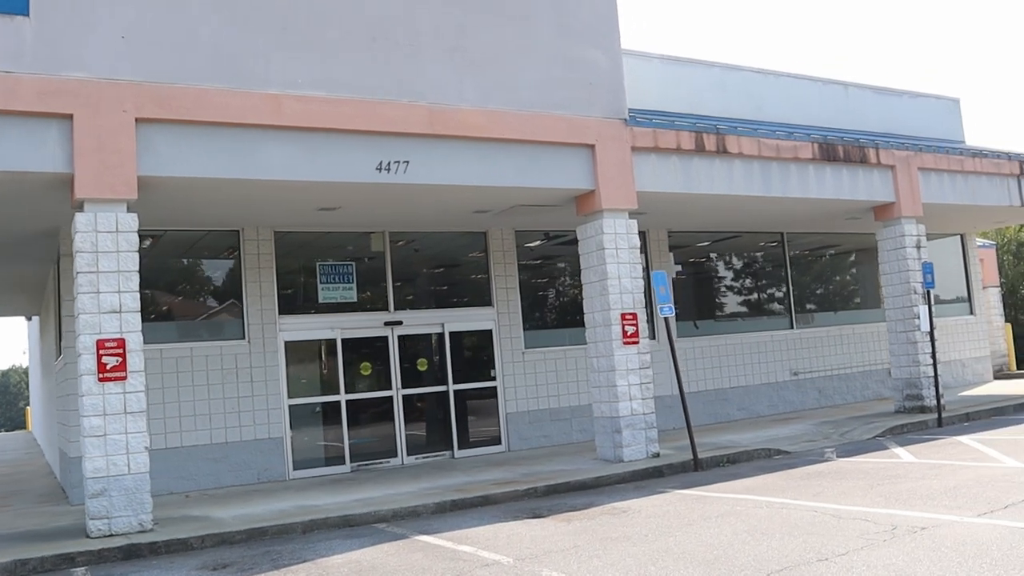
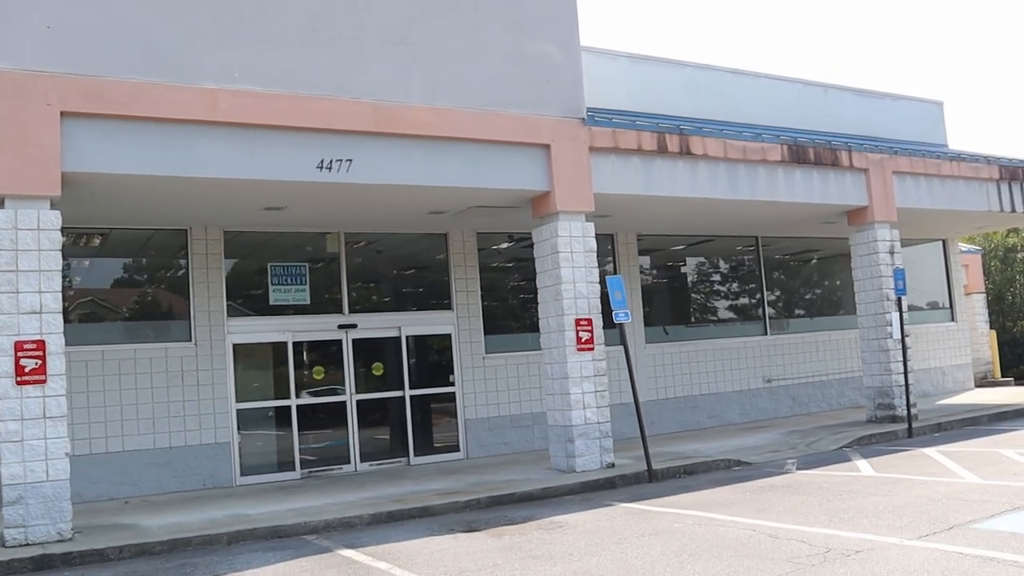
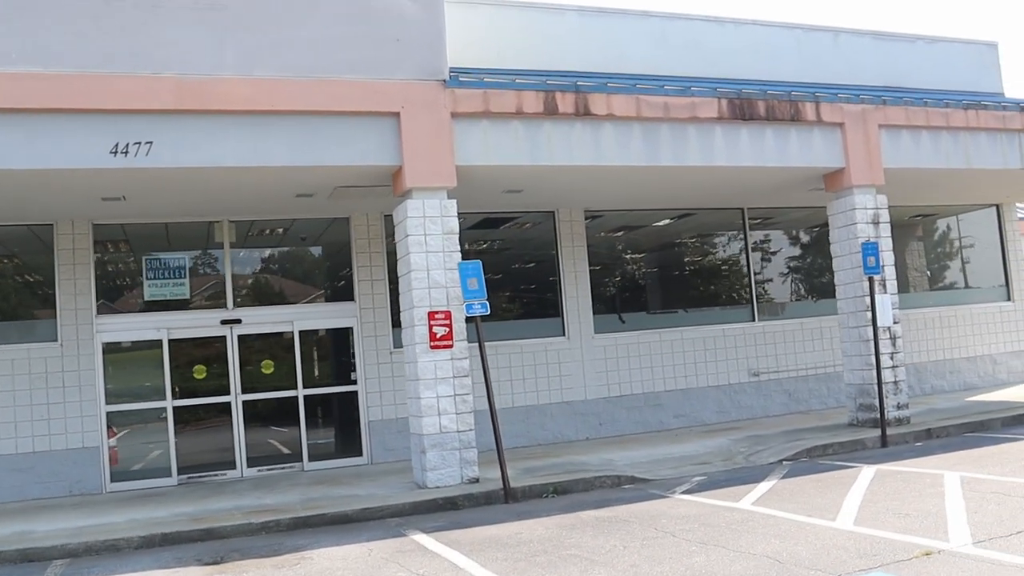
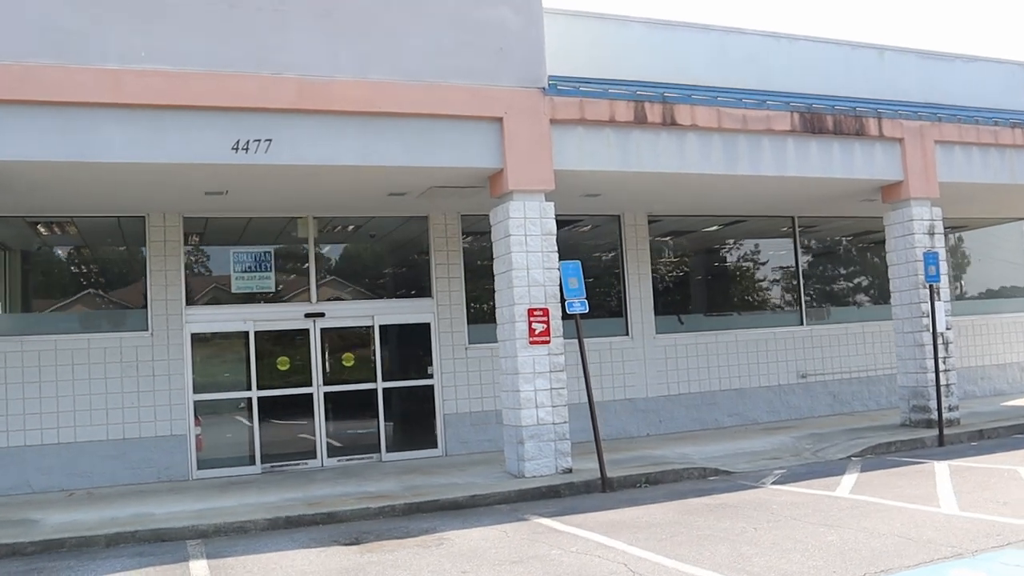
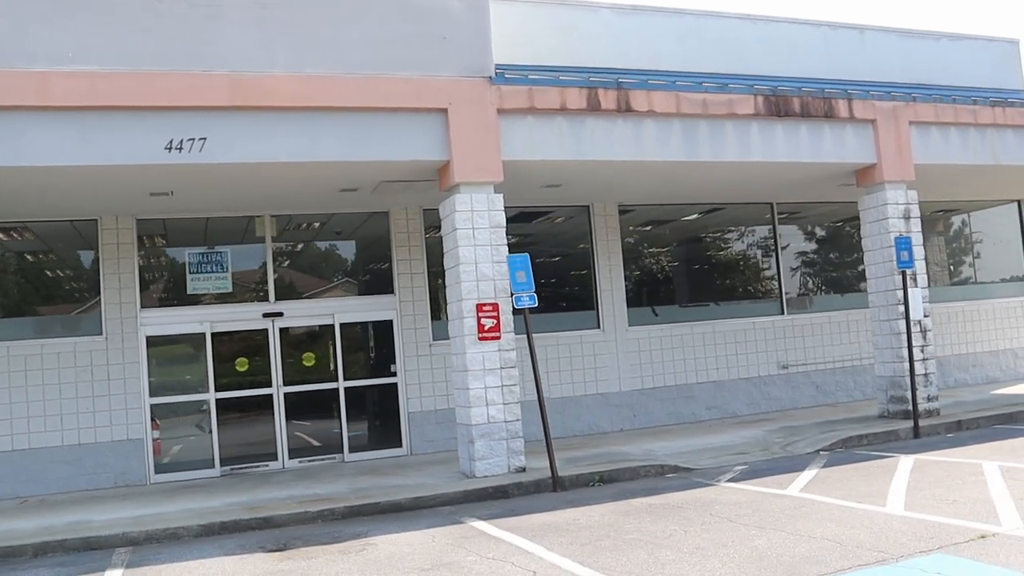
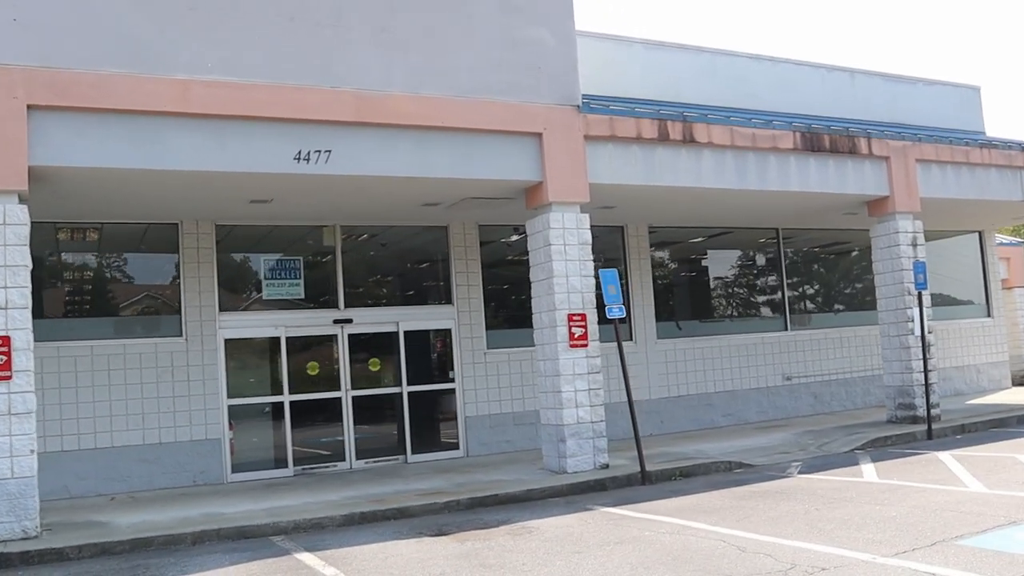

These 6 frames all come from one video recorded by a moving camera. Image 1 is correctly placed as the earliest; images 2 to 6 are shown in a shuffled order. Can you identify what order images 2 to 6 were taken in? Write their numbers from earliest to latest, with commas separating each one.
2, 6, 4, 5, 3
